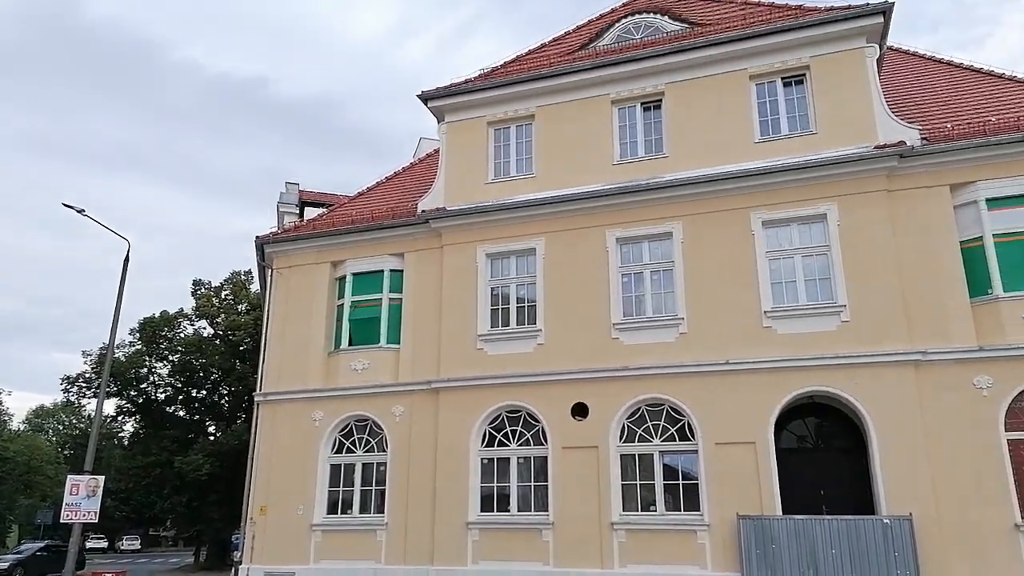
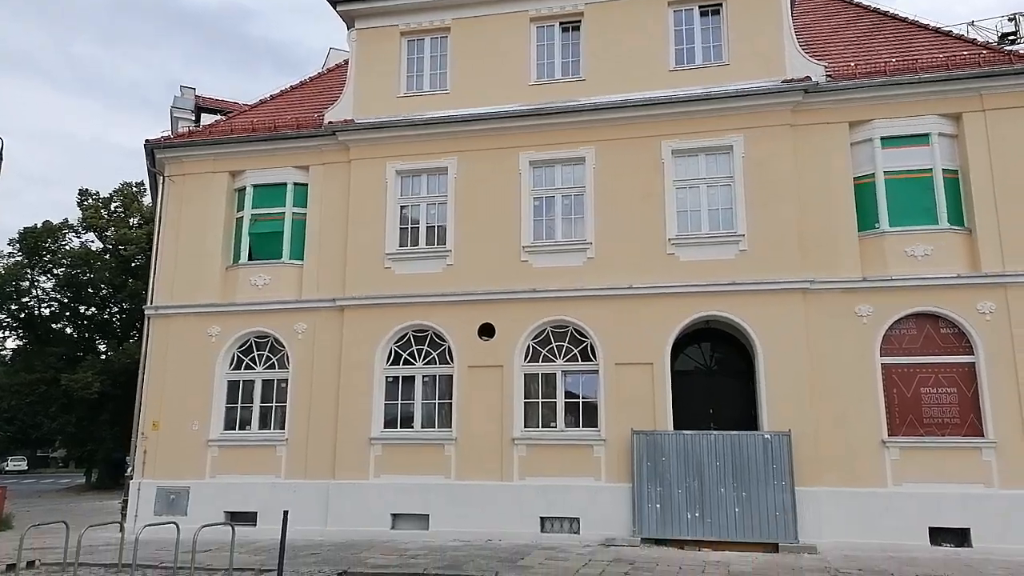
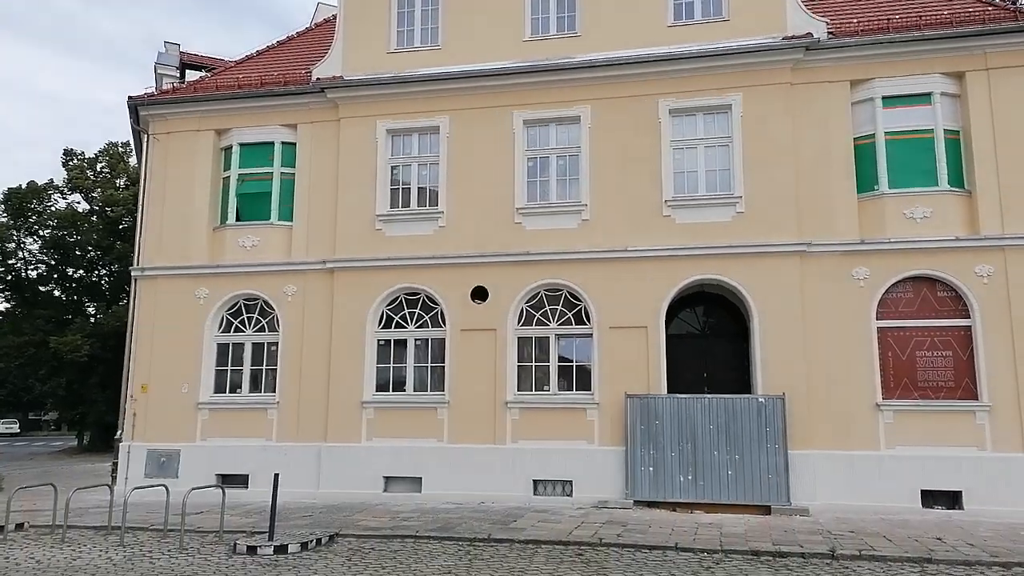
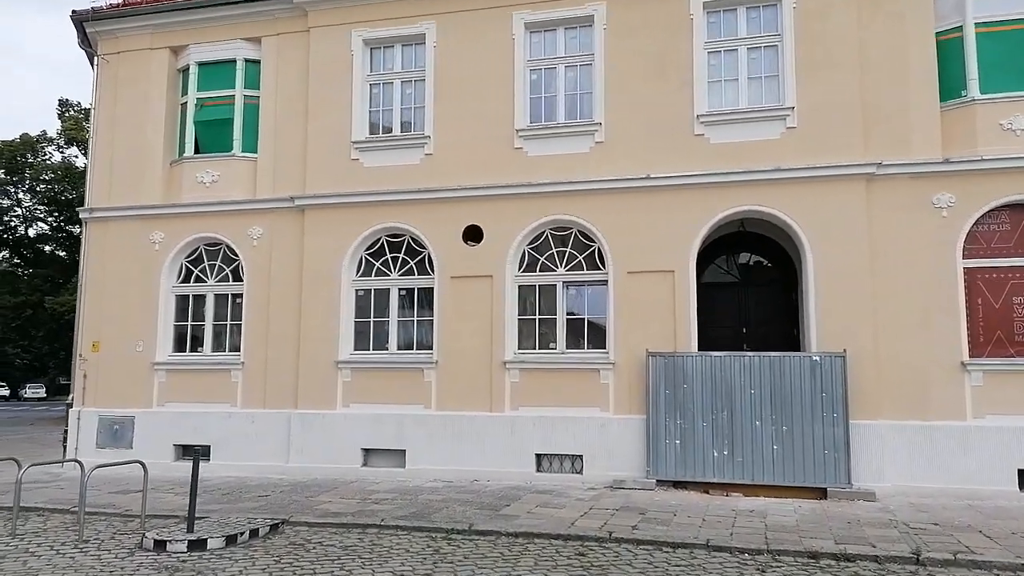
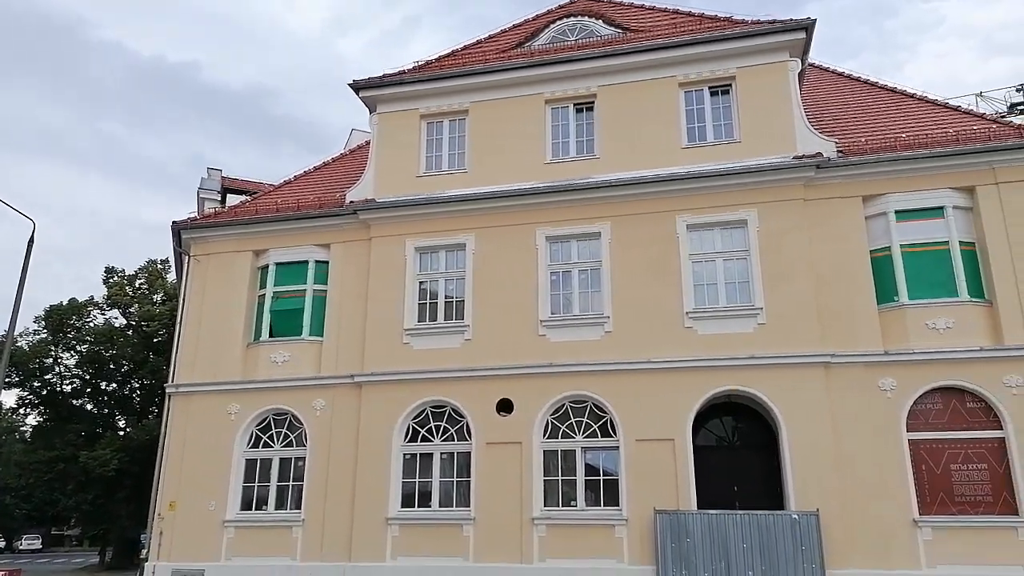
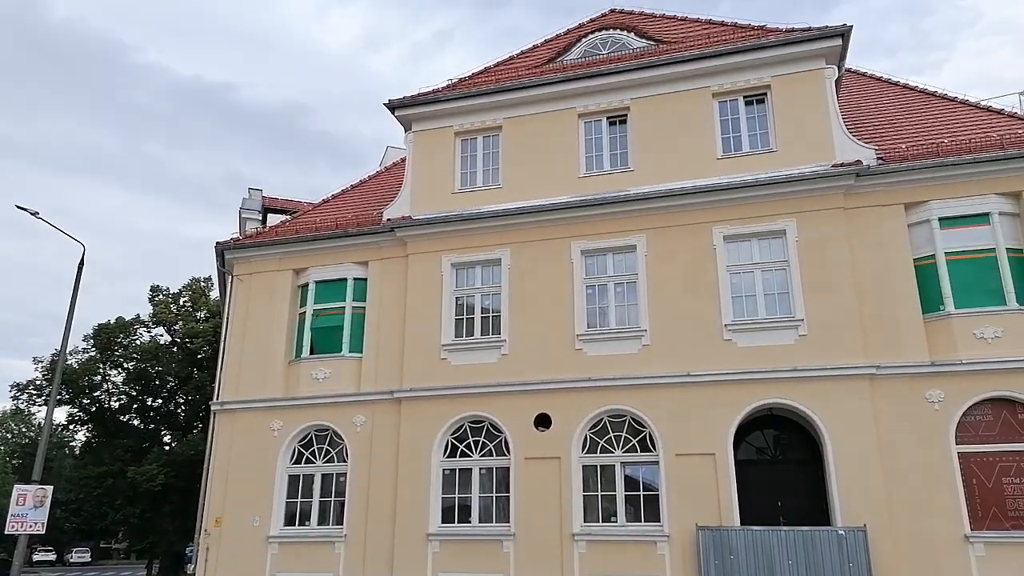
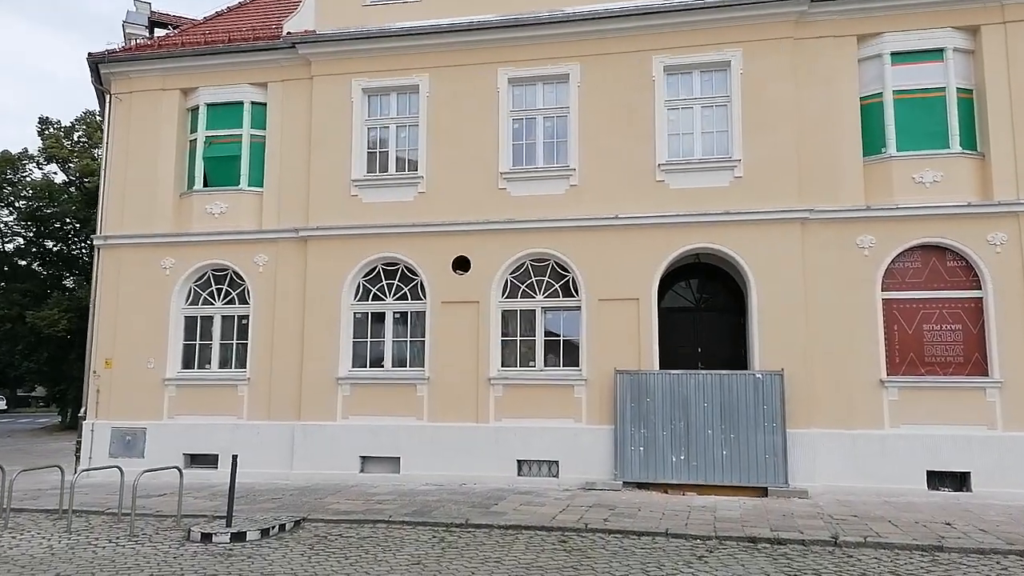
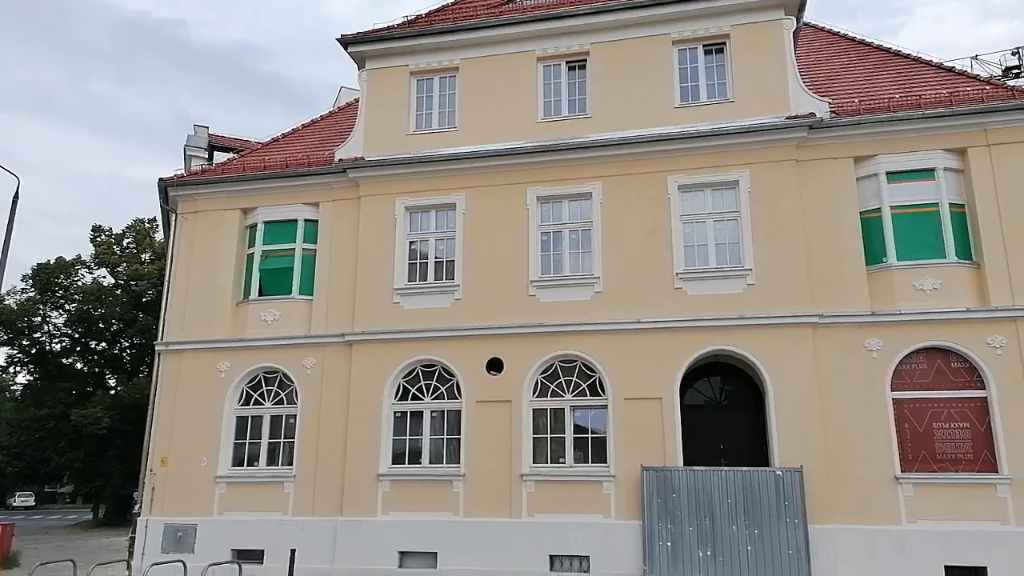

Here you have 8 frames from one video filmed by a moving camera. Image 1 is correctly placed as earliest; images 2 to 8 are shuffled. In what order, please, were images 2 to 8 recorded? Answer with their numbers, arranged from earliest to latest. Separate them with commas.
6, 5, 8, 2, 3, 7, 4
